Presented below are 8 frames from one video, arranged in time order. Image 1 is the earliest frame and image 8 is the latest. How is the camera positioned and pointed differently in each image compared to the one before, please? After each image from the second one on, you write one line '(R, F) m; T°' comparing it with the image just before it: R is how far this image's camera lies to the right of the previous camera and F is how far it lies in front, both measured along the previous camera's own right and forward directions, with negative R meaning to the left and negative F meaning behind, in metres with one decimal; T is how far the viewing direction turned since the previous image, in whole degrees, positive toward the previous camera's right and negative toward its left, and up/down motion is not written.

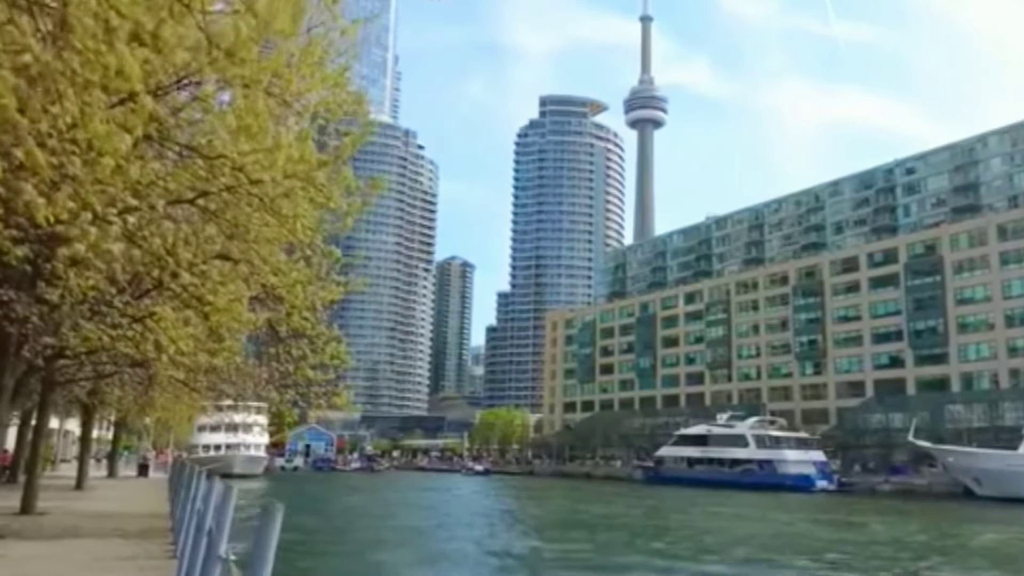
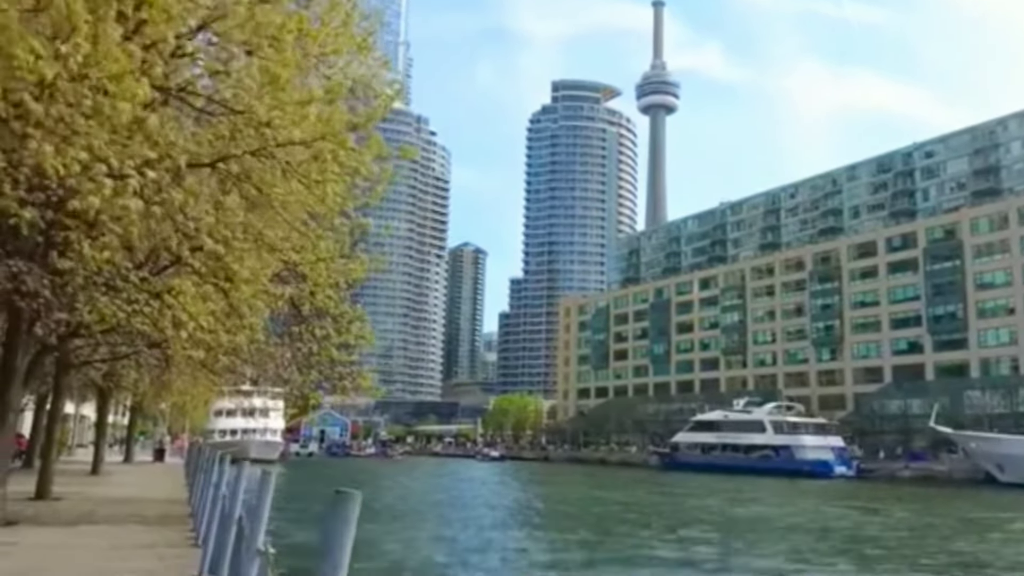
(-0.2, +0.5) m; -1°
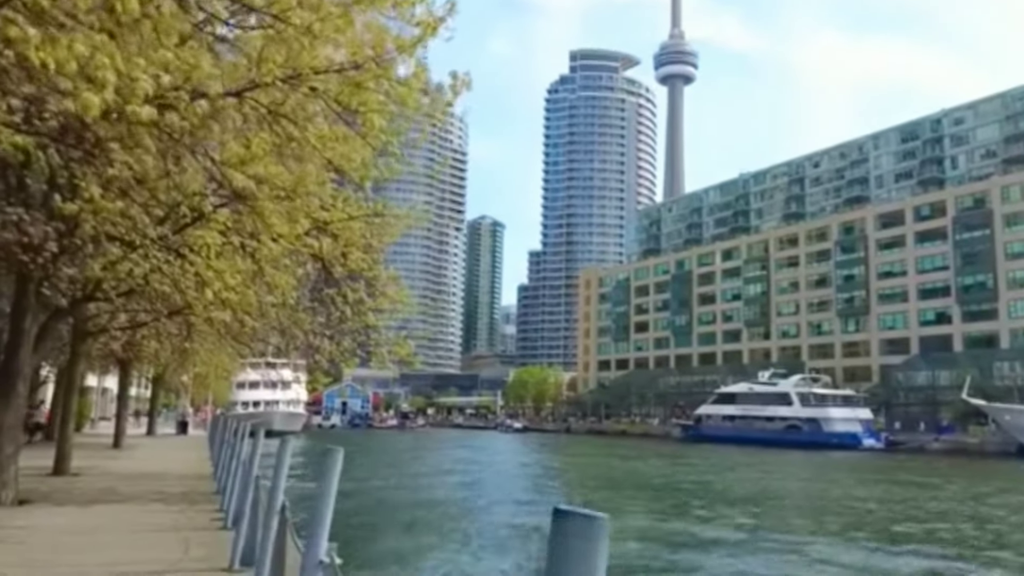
(-0.4, +1.0) m; -1°
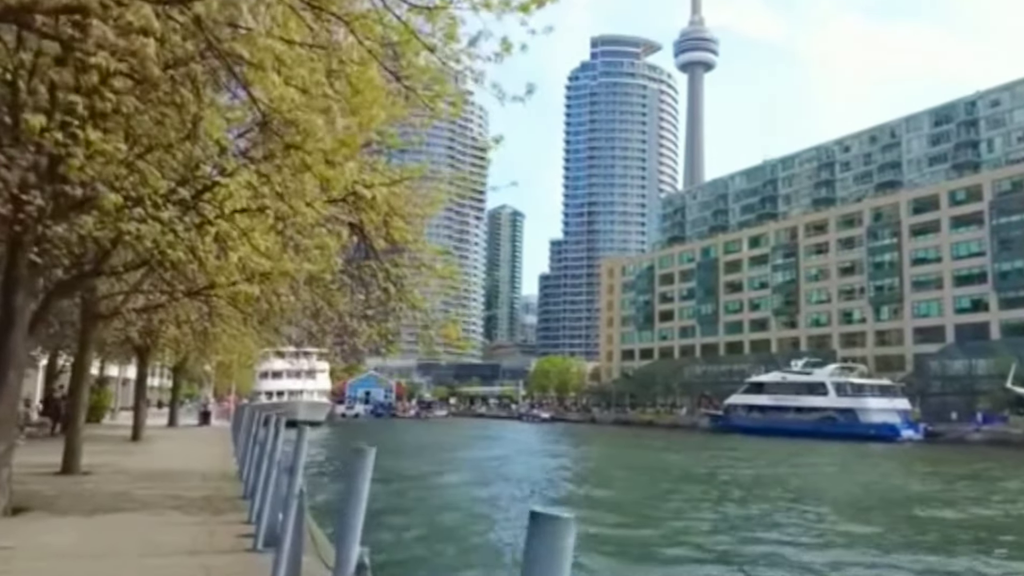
(-0.5, +1.5) m; -1°
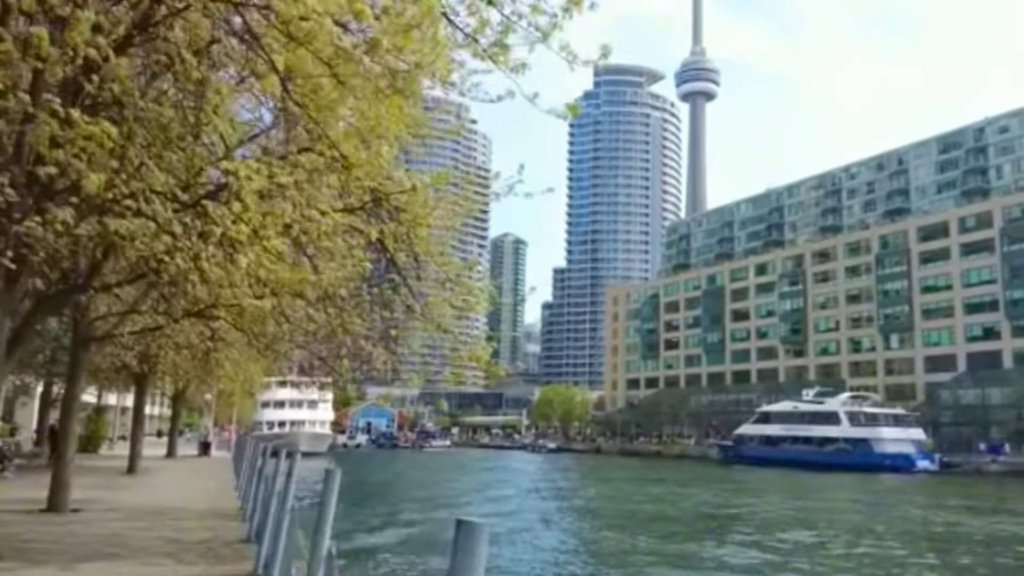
(-0.3, +1.1) m; 0°
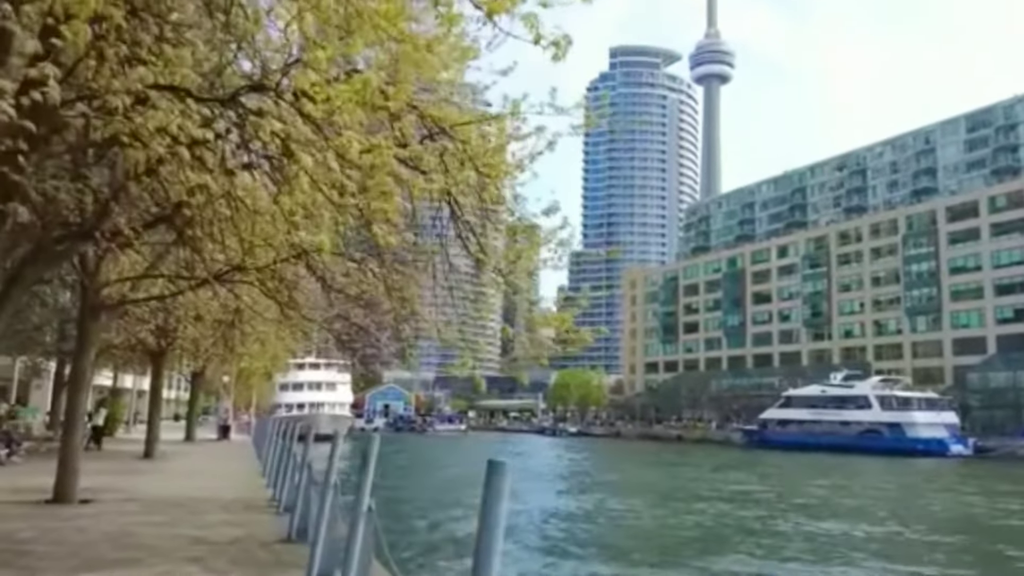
(-0.6, +1.5) m; -1°
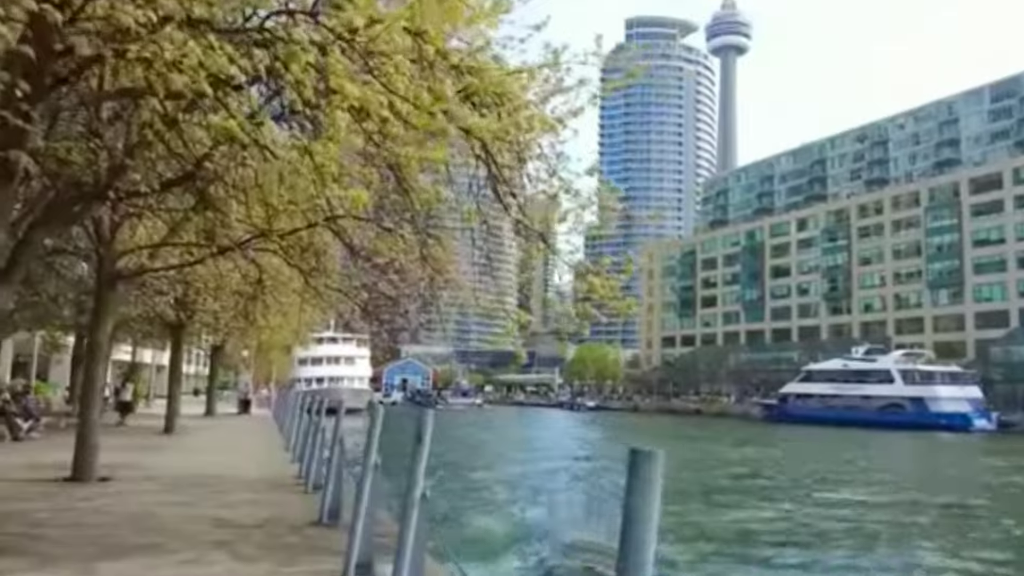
(-0.2, +0.5) m; -1°
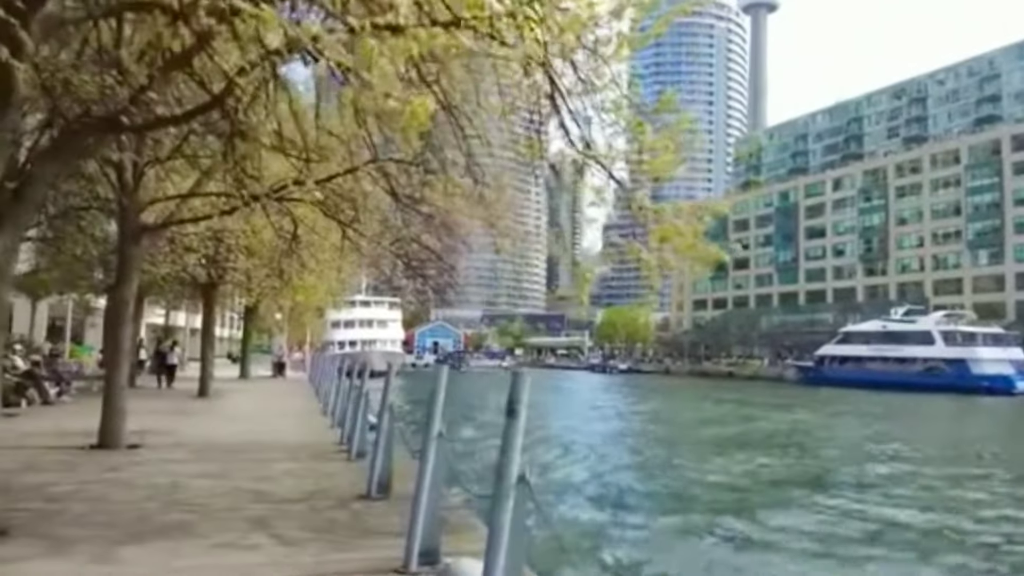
(-0.3, +0.8) m; -2°
